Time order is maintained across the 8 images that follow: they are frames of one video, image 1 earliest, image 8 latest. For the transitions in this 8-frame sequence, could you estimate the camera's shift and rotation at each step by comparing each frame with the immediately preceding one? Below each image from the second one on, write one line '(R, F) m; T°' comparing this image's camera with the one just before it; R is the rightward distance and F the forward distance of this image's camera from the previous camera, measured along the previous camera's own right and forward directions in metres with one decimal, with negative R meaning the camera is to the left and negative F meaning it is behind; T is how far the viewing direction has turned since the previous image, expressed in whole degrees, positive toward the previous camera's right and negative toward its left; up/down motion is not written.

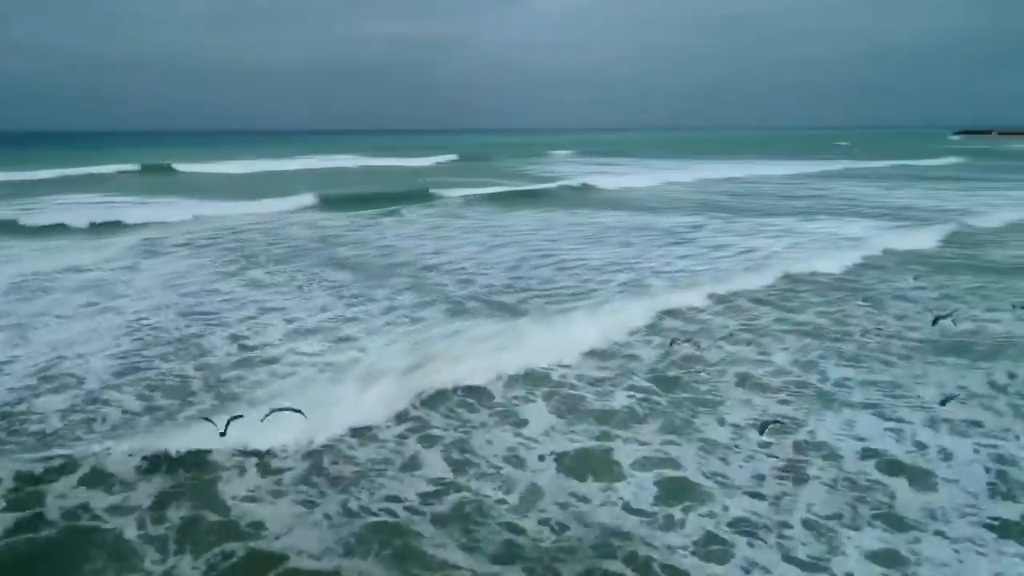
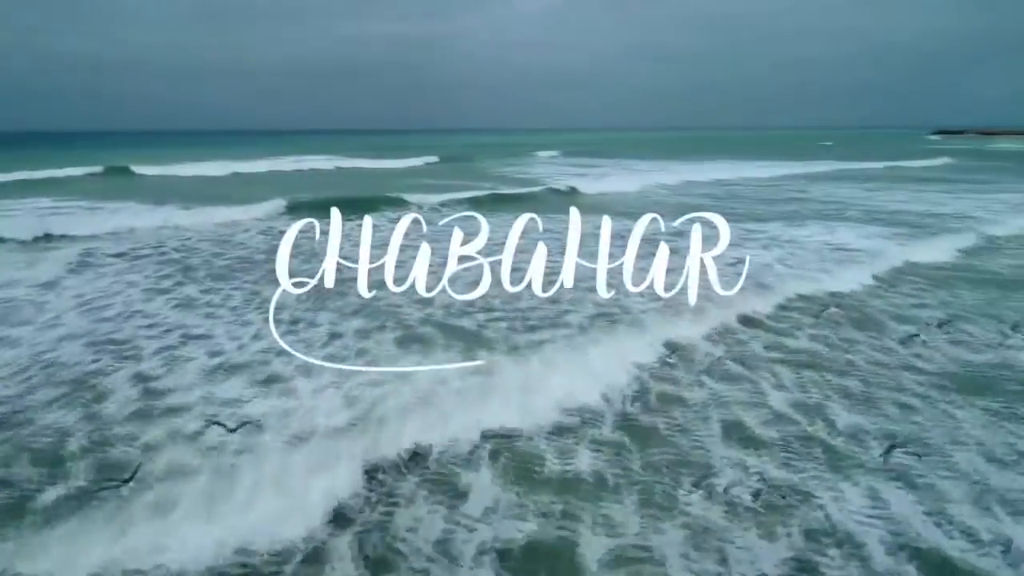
(+0.2, +1.0) m; +1°
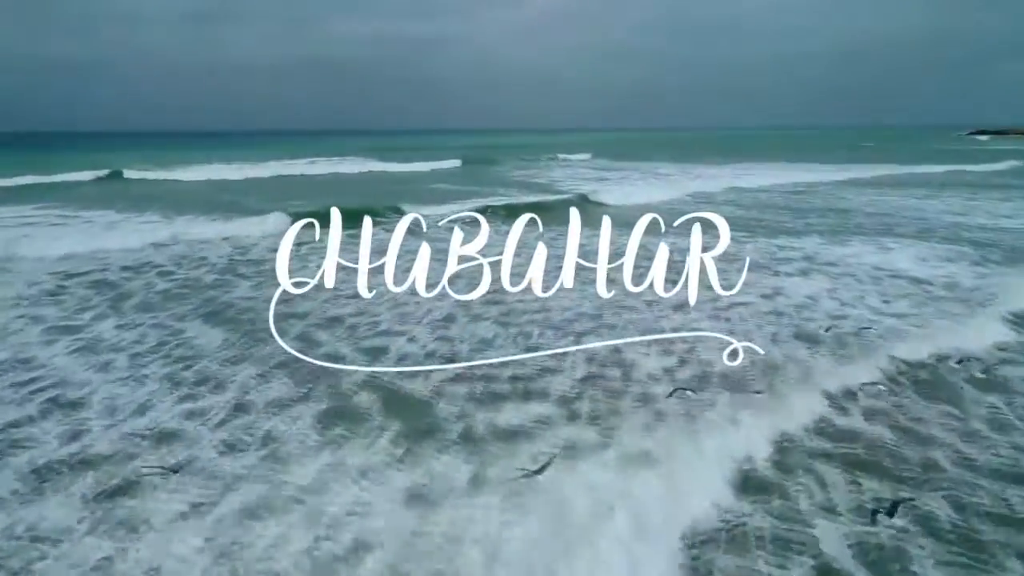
(+0.5, +1.8) m; -2°
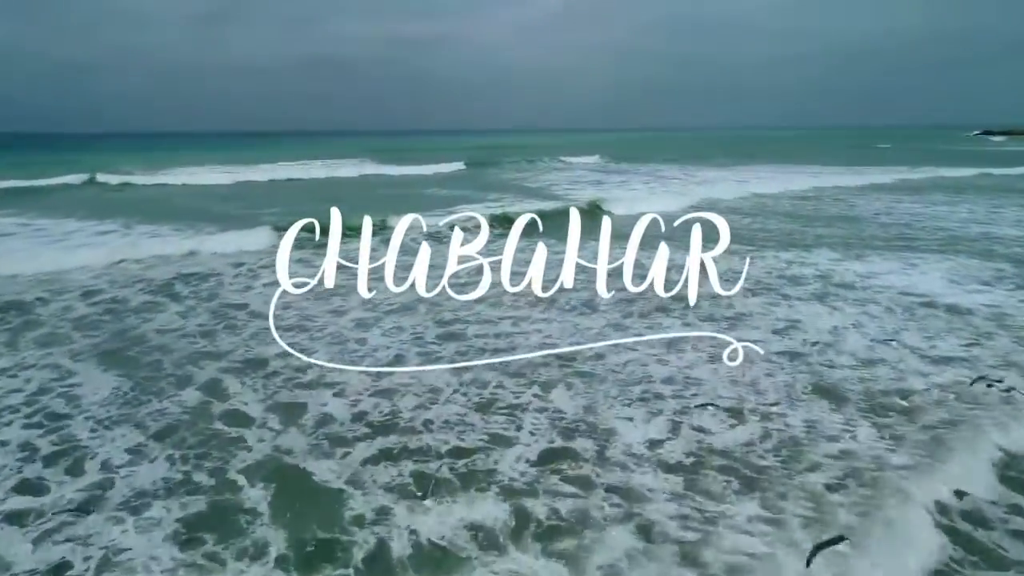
(+0.4, +1.3) m; 0°
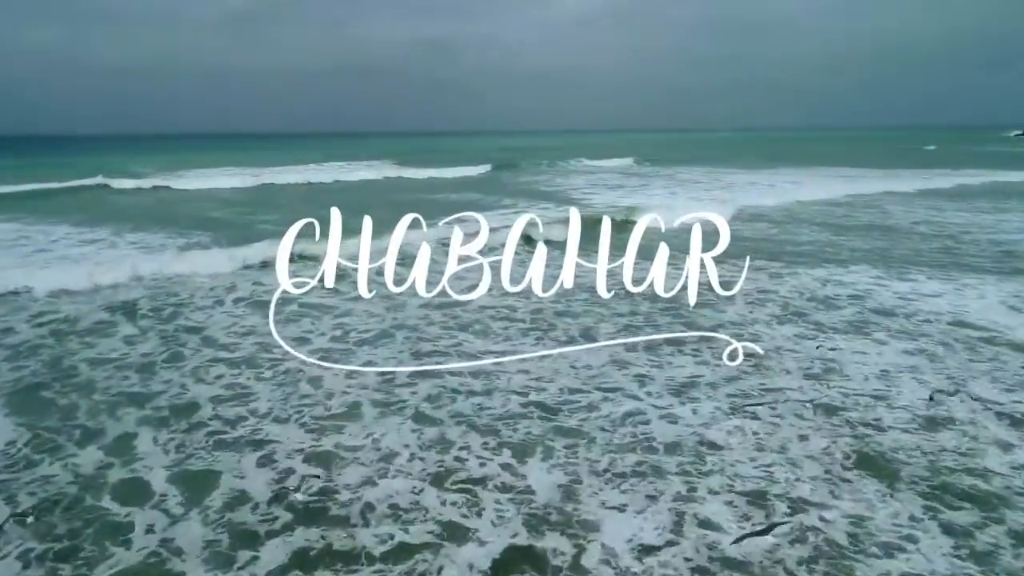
(+0.3, +1.1) m; -2°
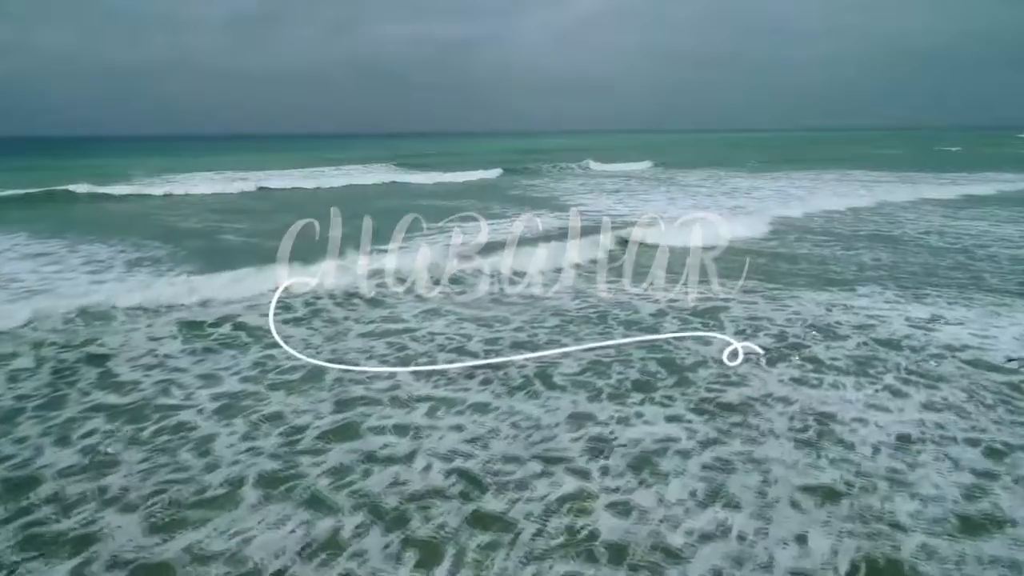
(+0.5, +1.1) m; 0°
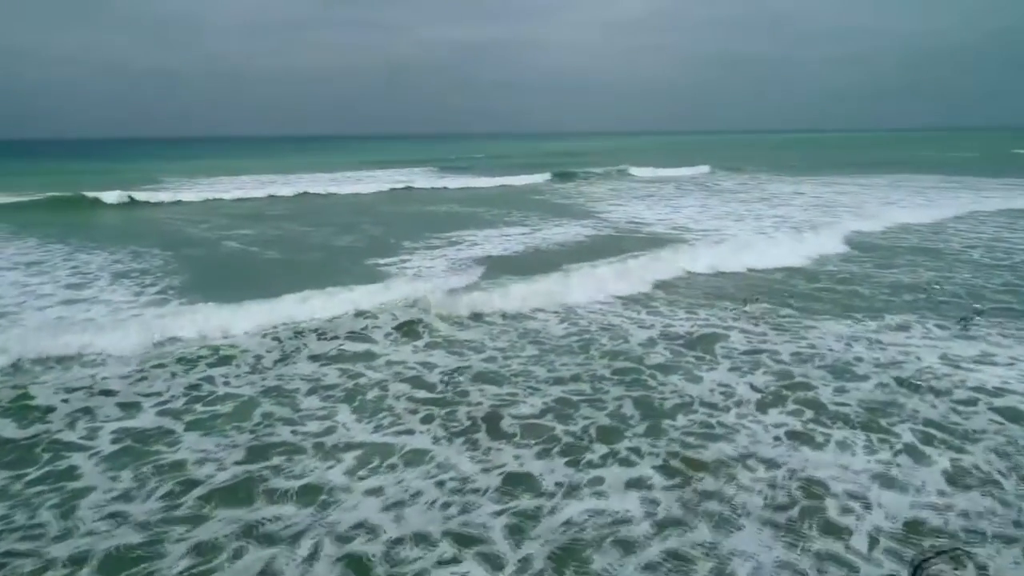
(+0.7, +0.9) m; -3°
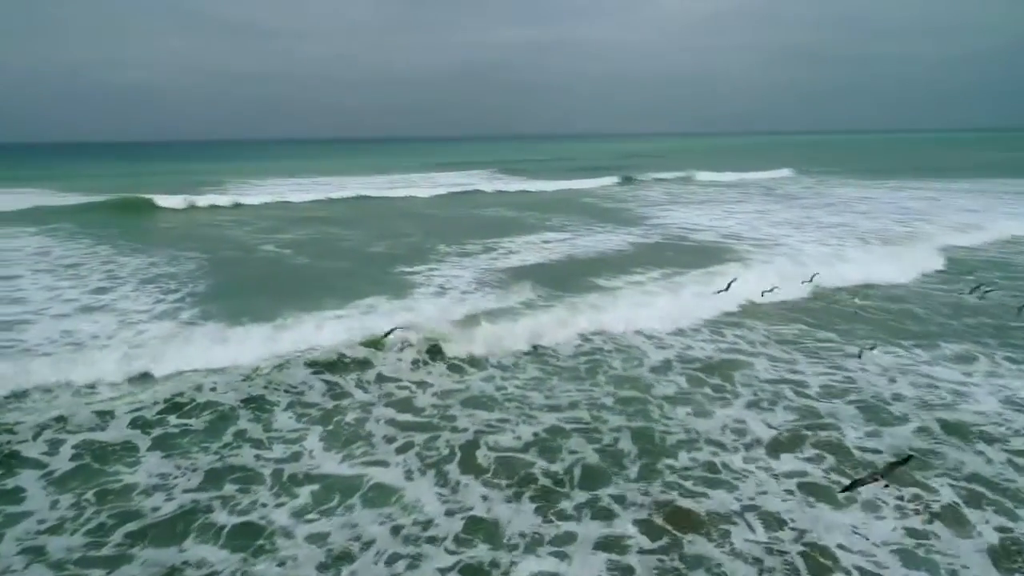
(+0.5, +0.6) m; -5°
